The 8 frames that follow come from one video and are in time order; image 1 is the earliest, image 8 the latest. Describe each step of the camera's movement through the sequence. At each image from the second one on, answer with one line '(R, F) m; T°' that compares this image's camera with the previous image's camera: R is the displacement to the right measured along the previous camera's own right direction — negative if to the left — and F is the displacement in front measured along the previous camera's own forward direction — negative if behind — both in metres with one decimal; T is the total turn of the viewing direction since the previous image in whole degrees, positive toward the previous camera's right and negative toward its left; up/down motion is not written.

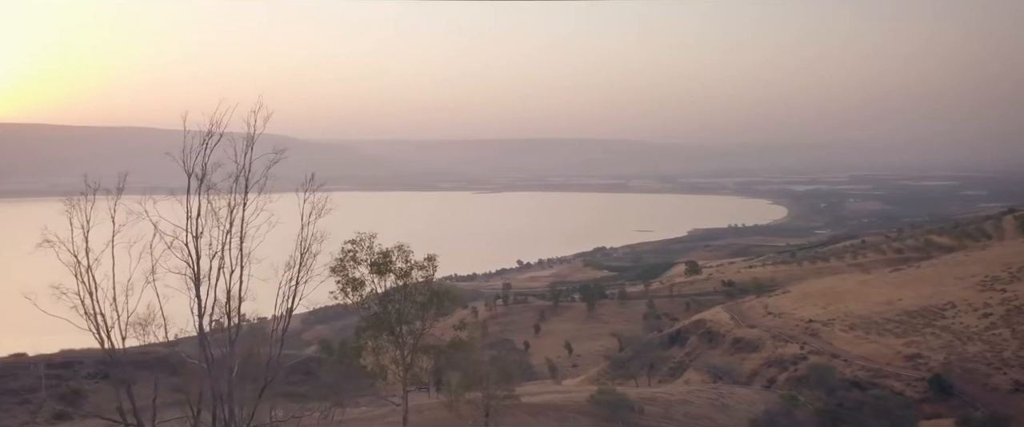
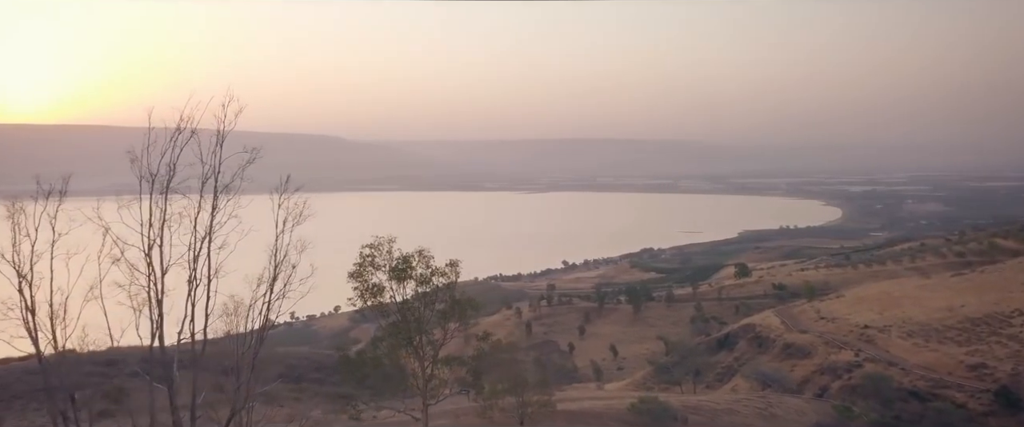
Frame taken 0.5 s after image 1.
(+0.1, +0.4) m; -3°
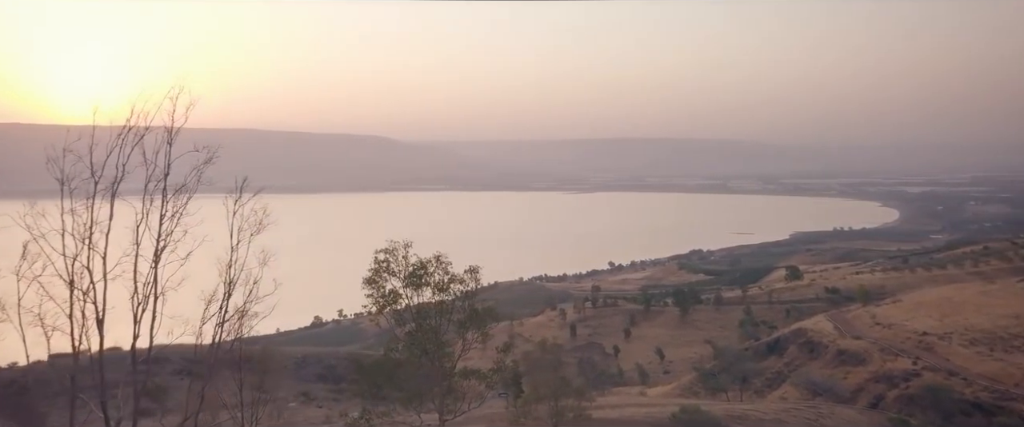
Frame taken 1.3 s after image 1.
(+0.1, +0.4) m; -3°
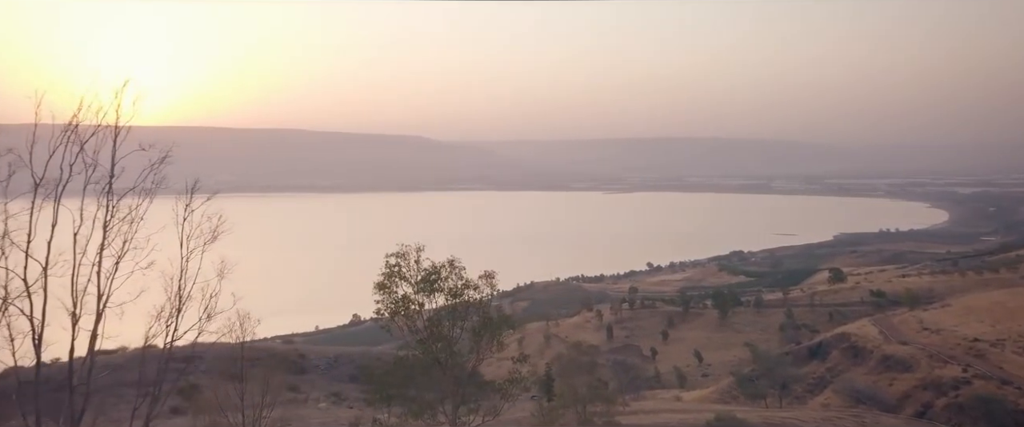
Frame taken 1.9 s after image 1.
(+0.1, +0.3) m; -3°
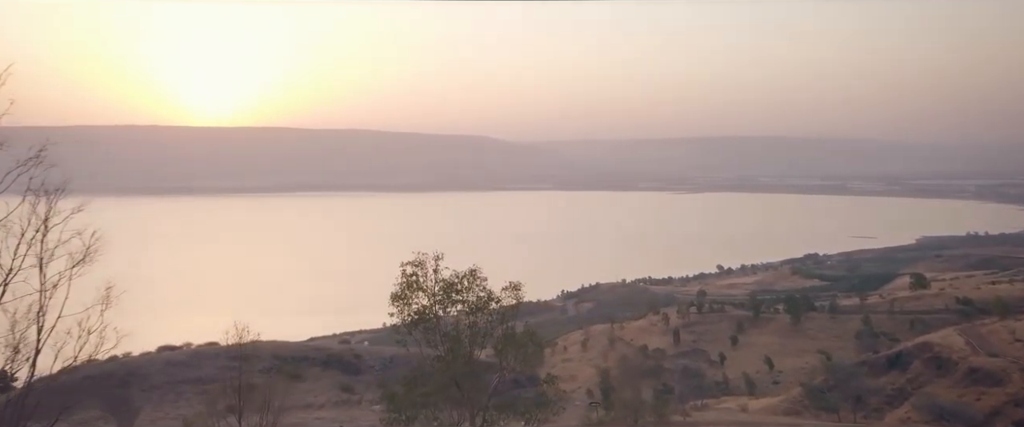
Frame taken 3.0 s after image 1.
(+0.2, +0.6) m; -5°
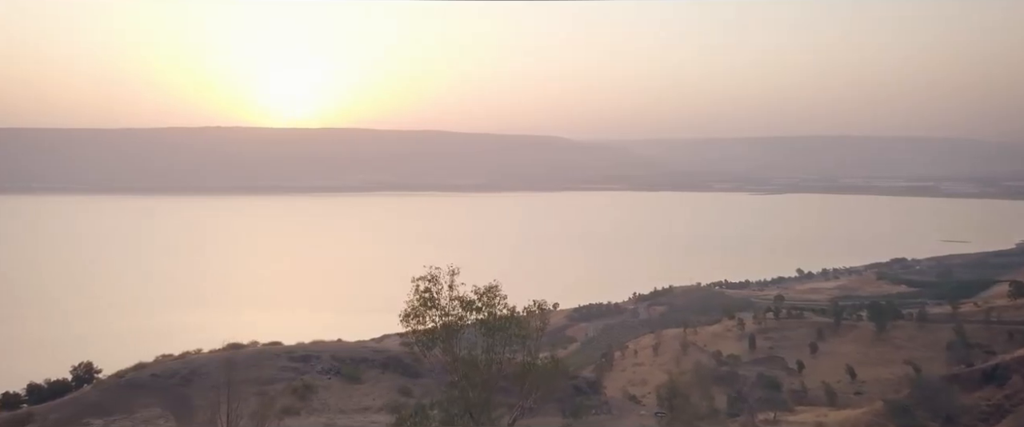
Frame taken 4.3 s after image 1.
(+0.2, +0.7) m; -5°
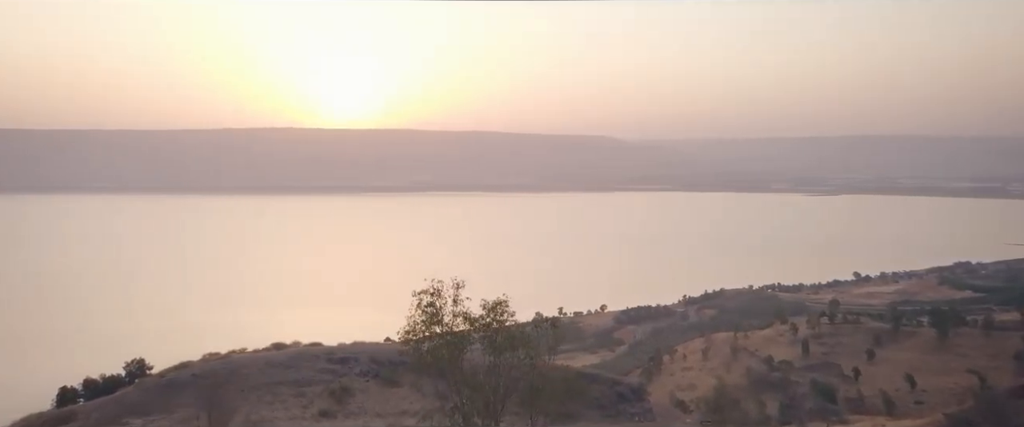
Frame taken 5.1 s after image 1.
(+0.2, +0.5) m; -3°
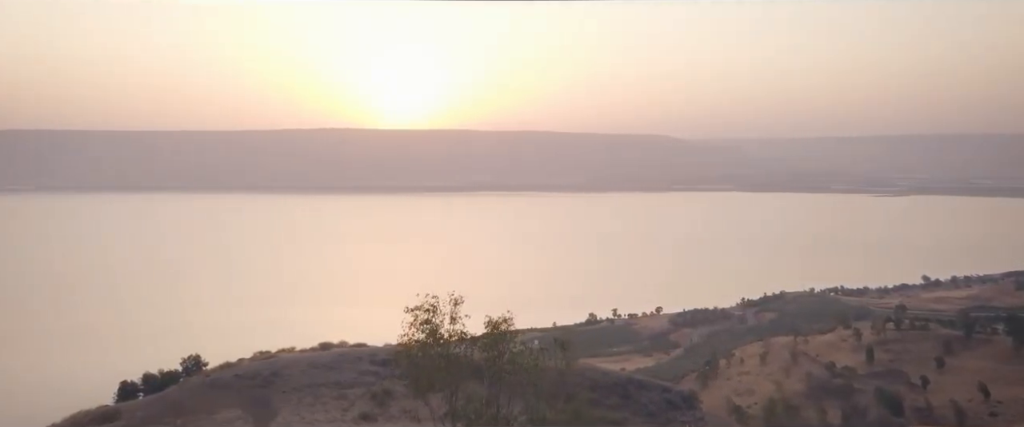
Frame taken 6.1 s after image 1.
(+0.2, +0.6) m; -4°
